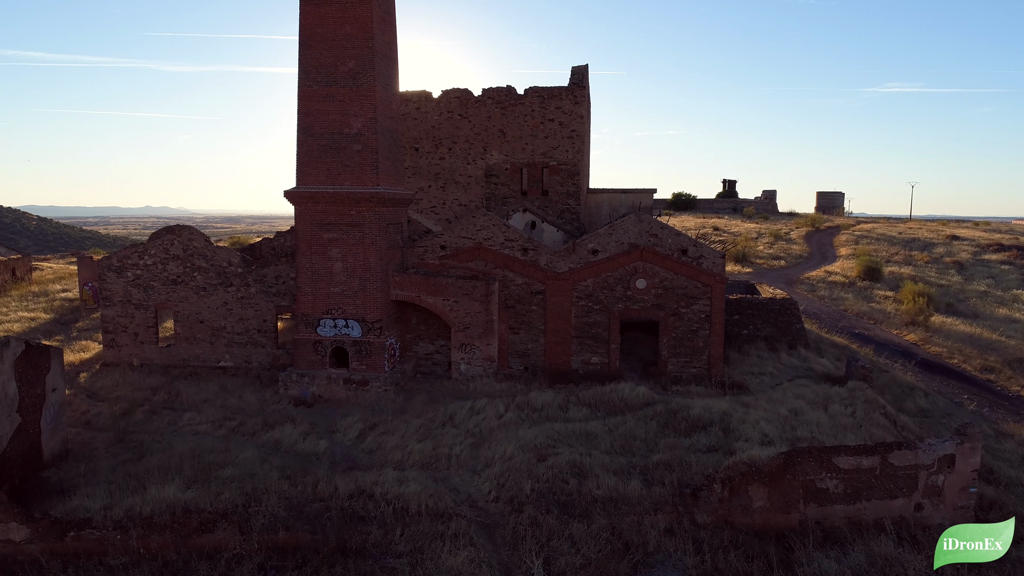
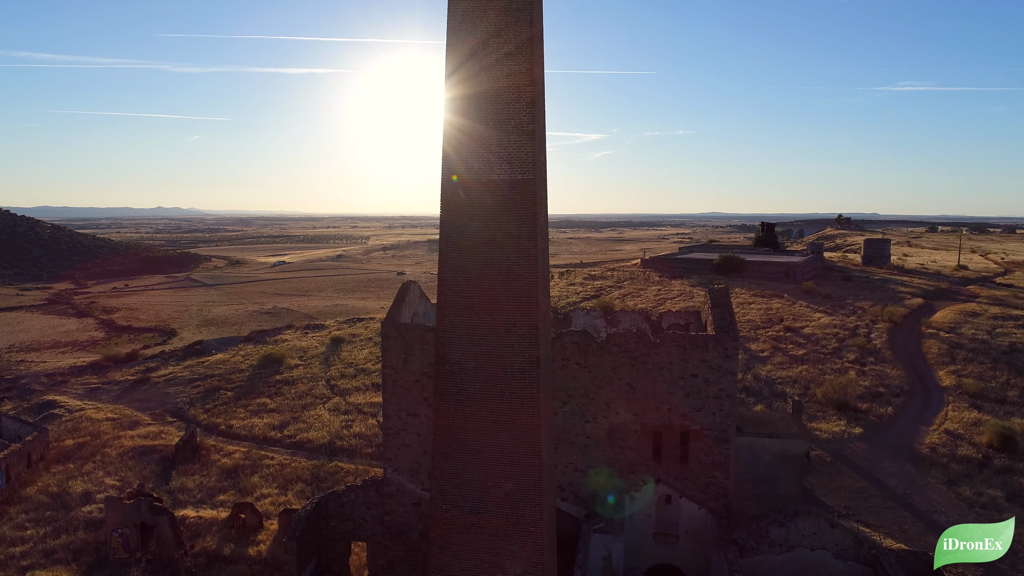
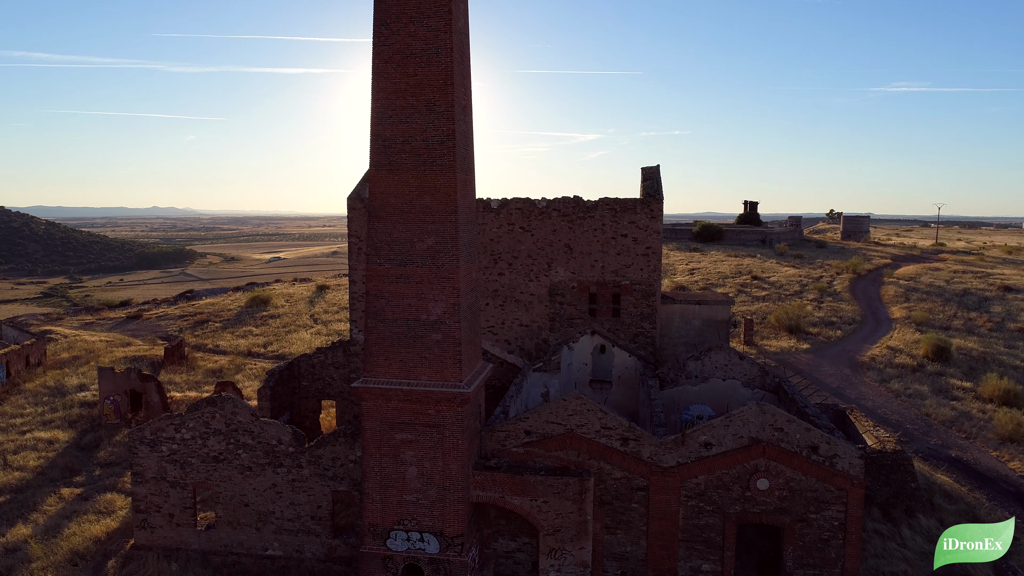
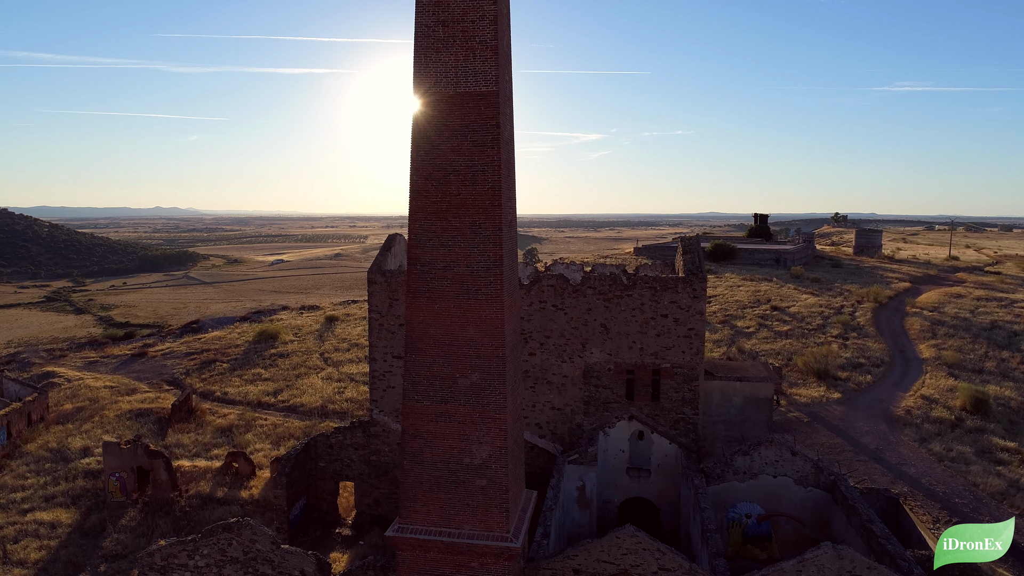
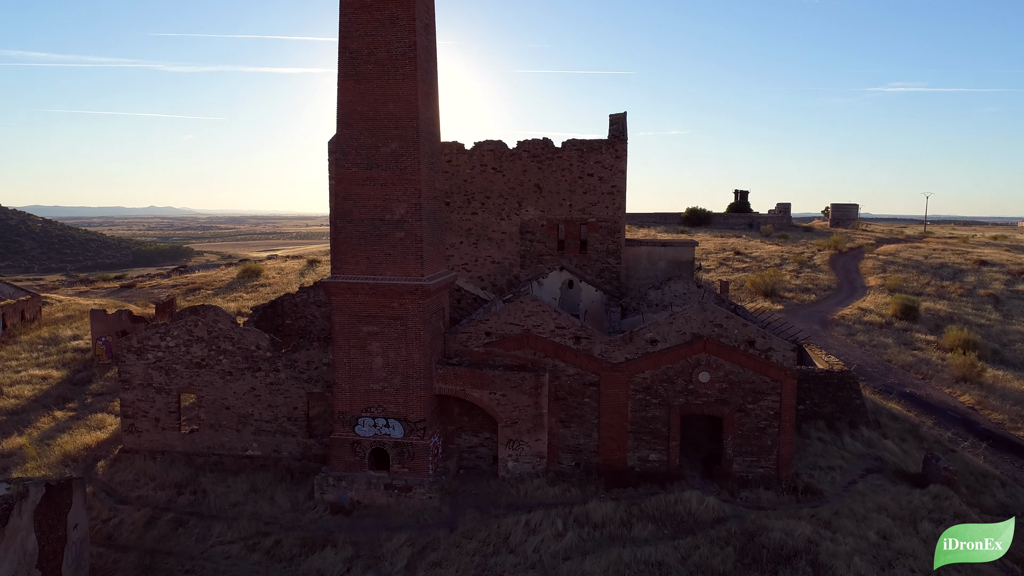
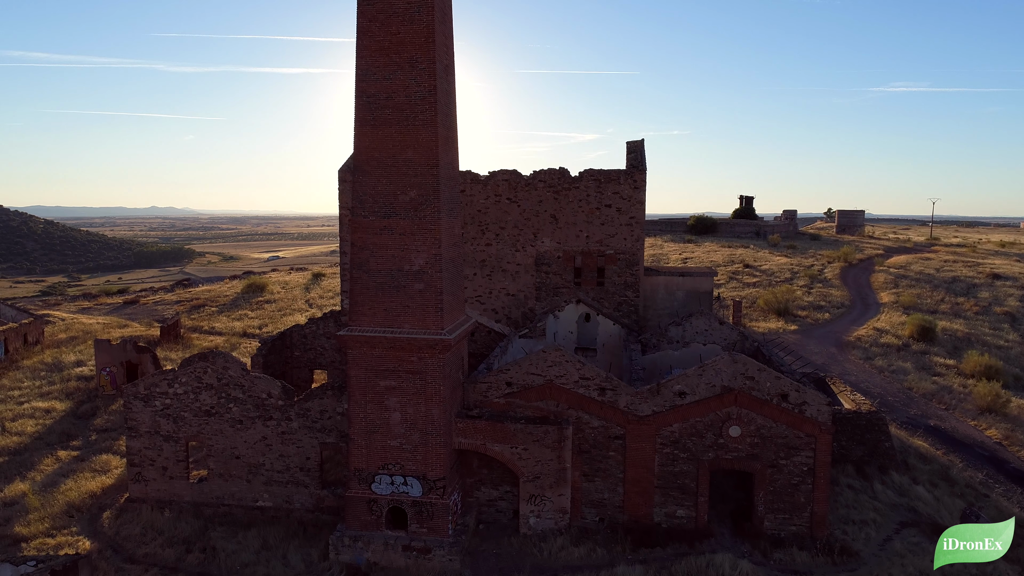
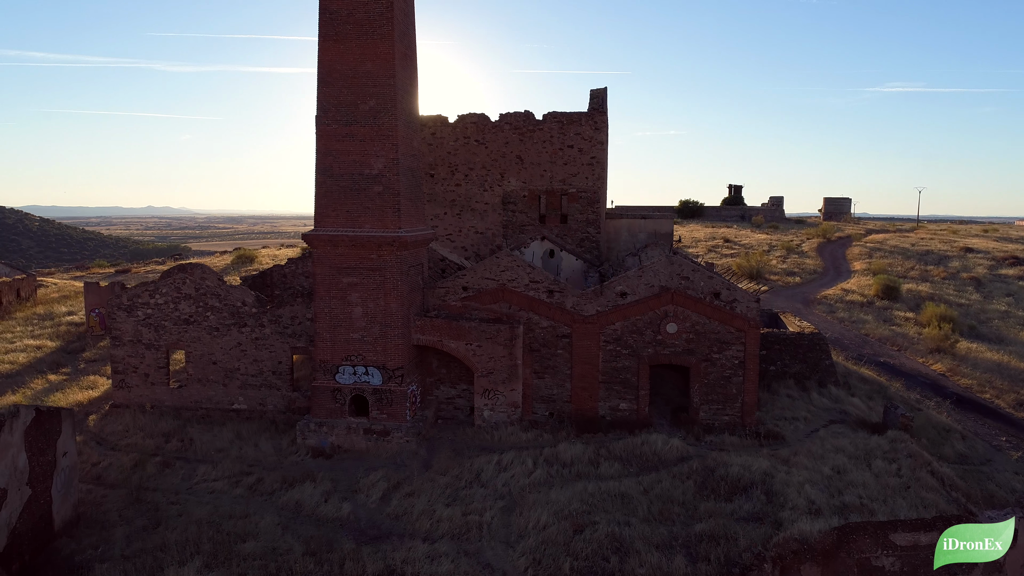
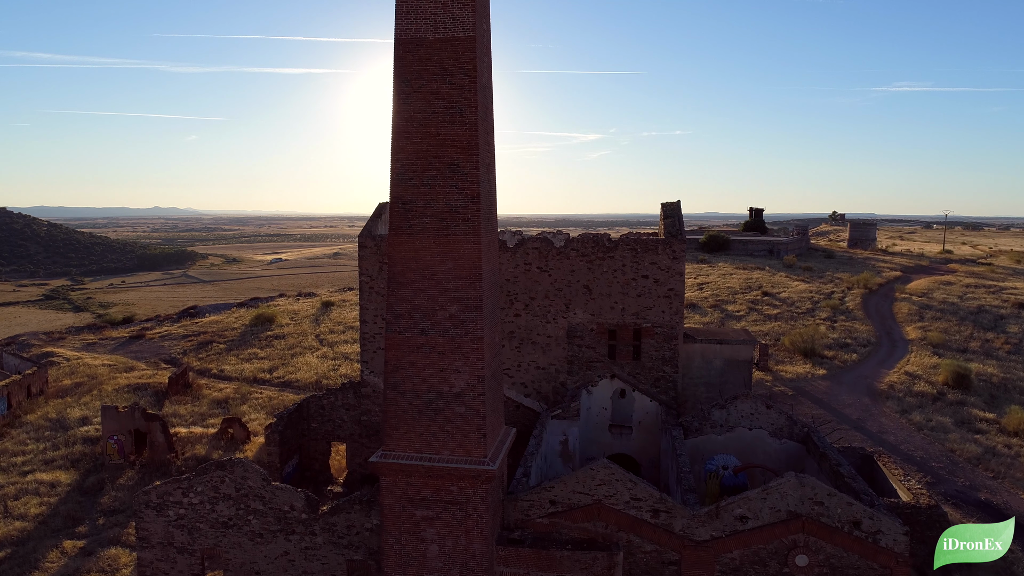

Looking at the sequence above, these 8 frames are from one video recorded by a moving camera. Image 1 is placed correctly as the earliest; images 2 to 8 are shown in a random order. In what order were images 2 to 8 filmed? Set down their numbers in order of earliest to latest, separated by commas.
7, 5, 6, 3, 8, 4, 2
